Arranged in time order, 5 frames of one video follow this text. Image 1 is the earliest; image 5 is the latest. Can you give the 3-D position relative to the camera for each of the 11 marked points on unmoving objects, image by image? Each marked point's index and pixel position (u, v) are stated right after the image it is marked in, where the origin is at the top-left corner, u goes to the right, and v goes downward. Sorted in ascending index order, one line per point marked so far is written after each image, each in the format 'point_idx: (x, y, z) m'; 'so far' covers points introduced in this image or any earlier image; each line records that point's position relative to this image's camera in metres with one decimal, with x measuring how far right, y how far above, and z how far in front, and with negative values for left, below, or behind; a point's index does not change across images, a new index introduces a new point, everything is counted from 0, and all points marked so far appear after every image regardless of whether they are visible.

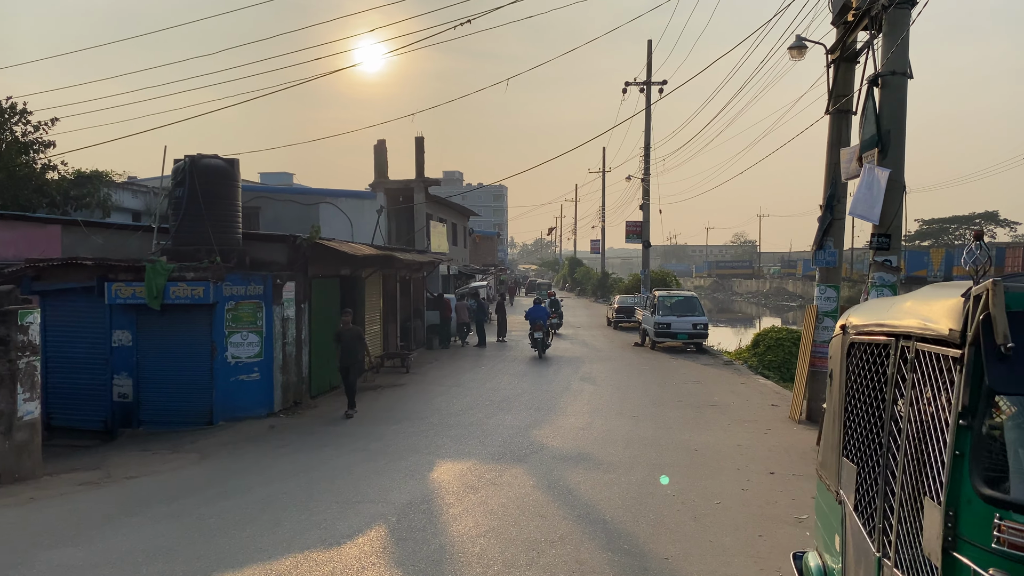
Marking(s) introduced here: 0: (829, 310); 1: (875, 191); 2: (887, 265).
0: (+4.1, -0.3, +10.5) m
1: (+3.8, +1.0, +8.4) m
2: (+4.0, +0.2, +8.5) m
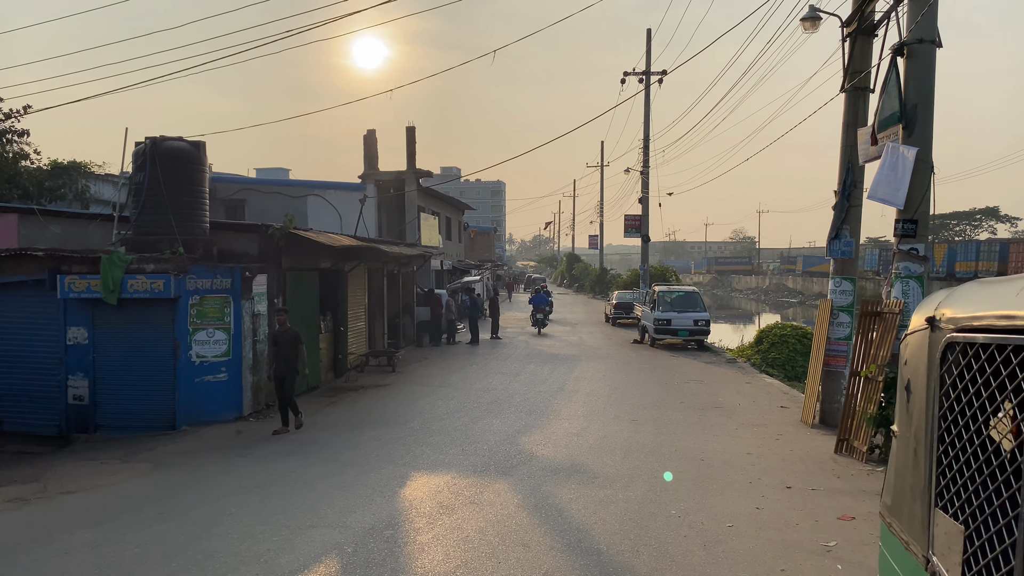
0: (+4.0, -0.2, +9.6) m
1: (+3.7, +1.1, +7.6) m
2: (+3.8, +0.3, +7.7) m
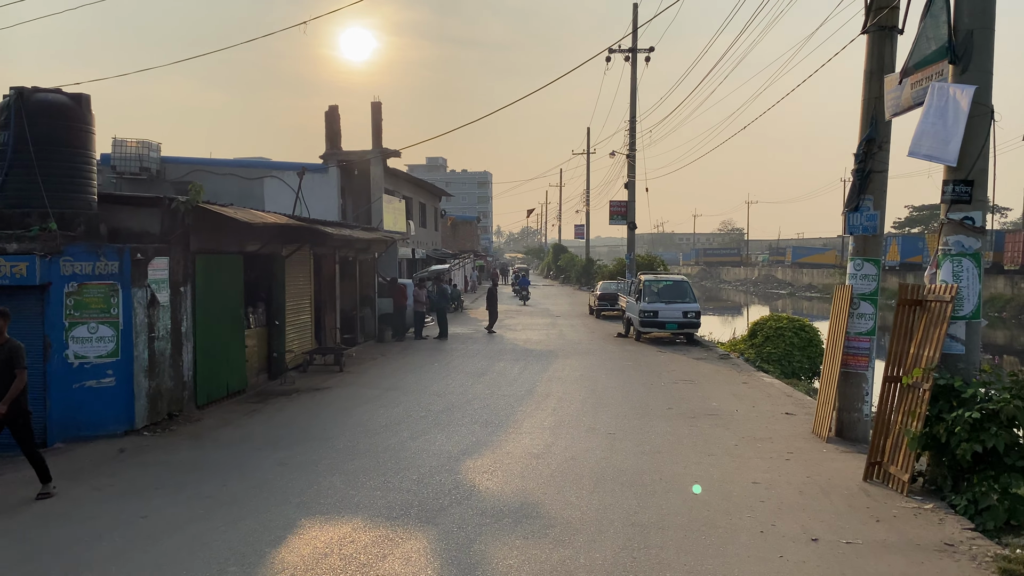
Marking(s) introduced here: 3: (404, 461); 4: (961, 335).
0: (+3.5, -0.1, +7.9) m
1: (+3.2, +1.2, +5.9) m
2: (+3.4, +0.5, +6.0) m
3: (-0.9, -1.4, +6.6) m
4: (+3.3, -0.4, +5.9) m
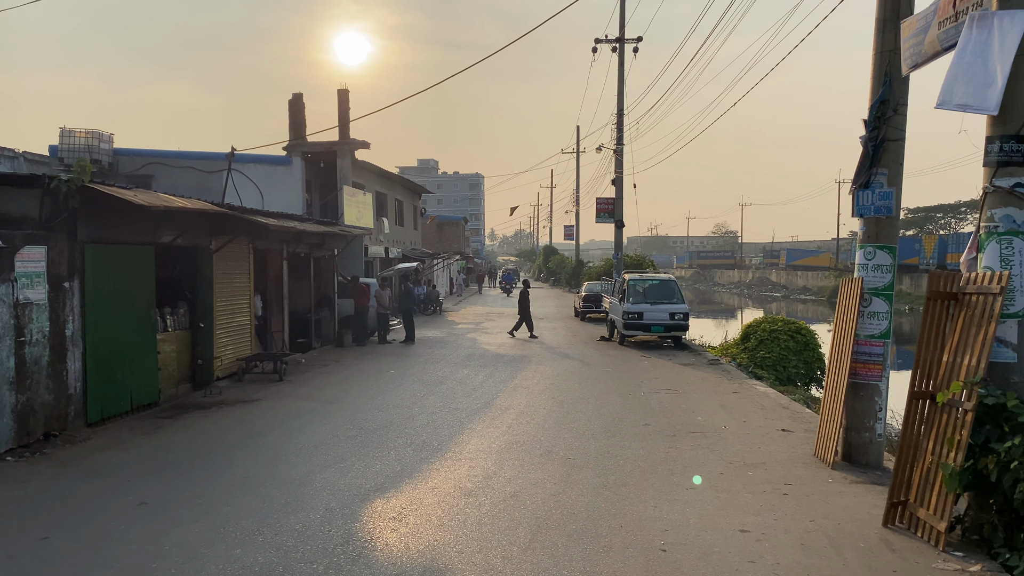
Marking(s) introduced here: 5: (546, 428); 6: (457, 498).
0: (+3.0, 0.0, +6.5) m
1: (+2.7, +1.3, +4.5) m
2: (+2.9, +0.5, +4.6) m
3: (-1.4, -1.4, +5.1) m
4: (+2.8, -0.3, +4.5) m
5: (+0.3, -1.4, +7.8) m
6: (-0.3, -1.3, +5.2) m
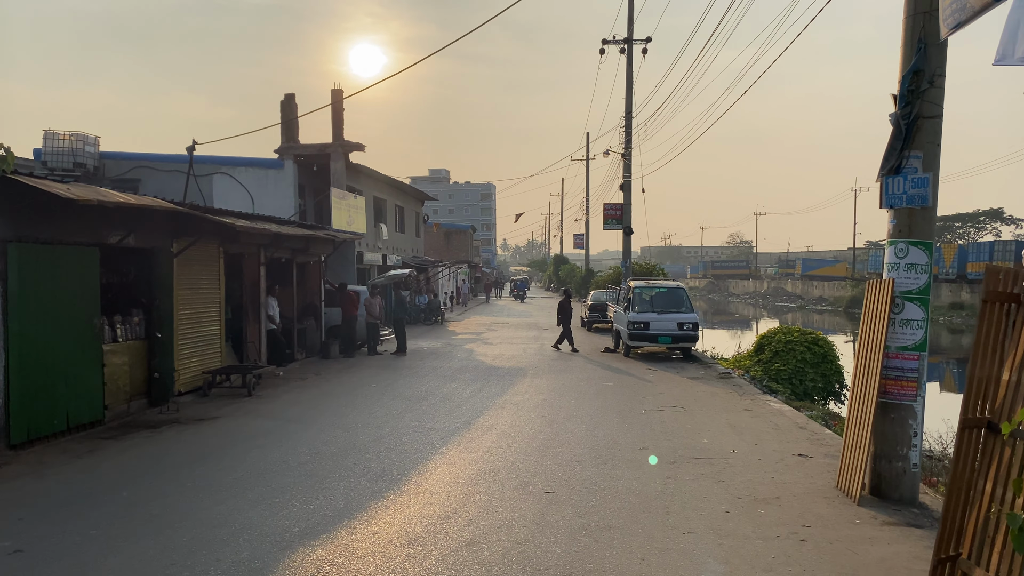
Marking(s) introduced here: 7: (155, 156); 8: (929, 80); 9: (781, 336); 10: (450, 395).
0: (+2.8, 0.0, +5.5) m
1: (+2.5, +1.3, +3.5) m
2: (+2.6, +0.5, +3.6) m
3: (-1.6, -1.4, +4.2) m
4: (+2.6, -0.3, +3.6) m
5: (+0.1, -1.4, +6.8) m
6: (-0.6, -1.4, +4.2) m
7: (-8.9, +3.3, +19.9) m
8: (+2.9, +1.4, +5.5) m
9: (+5.0, -0.9, +14.9) m
10: (-0.8, -1.4, +10.5) m
